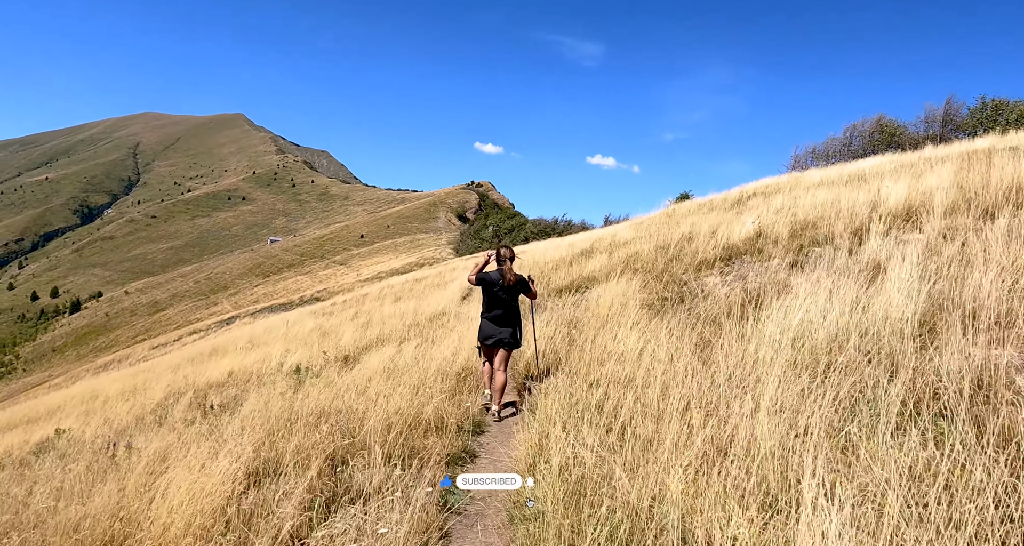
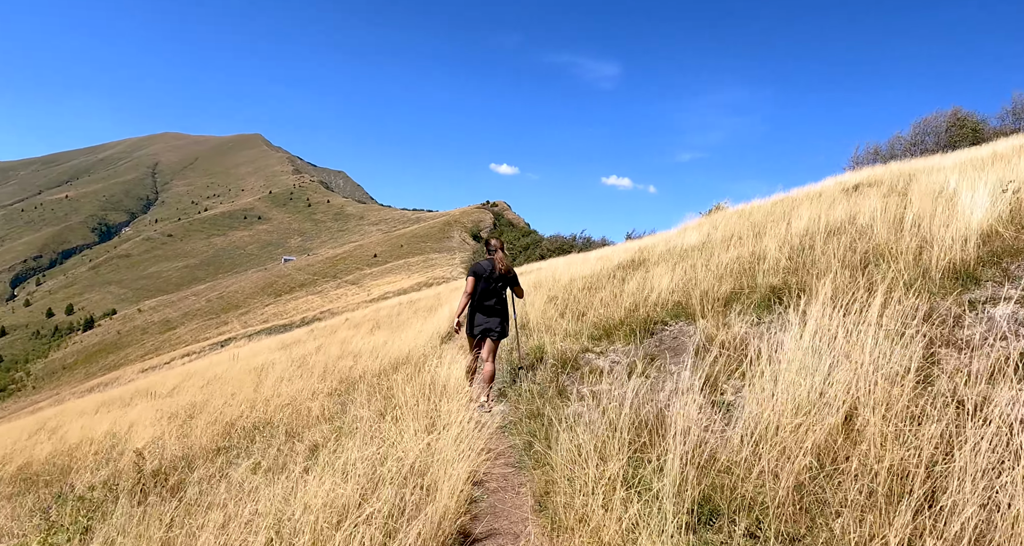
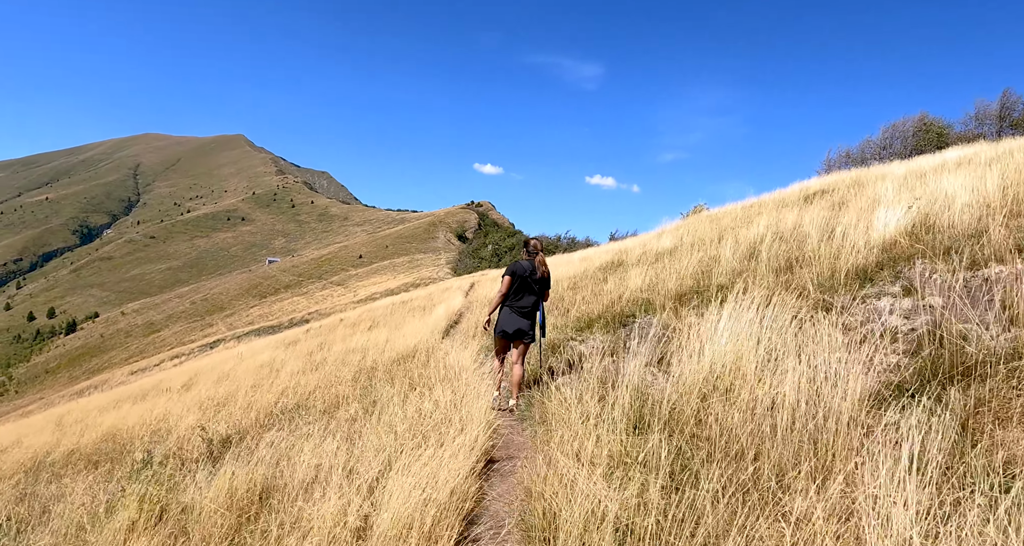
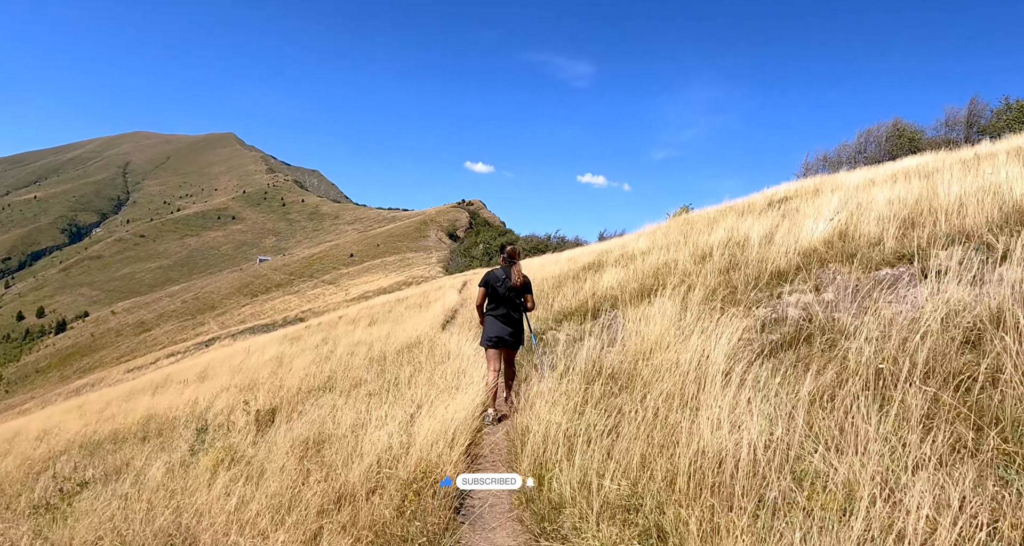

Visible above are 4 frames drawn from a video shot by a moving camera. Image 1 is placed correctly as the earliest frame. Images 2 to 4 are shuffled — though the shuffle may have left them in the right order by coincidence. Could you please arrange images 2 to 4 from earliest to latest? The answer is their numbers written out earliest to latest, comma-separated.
4, 3, 2
